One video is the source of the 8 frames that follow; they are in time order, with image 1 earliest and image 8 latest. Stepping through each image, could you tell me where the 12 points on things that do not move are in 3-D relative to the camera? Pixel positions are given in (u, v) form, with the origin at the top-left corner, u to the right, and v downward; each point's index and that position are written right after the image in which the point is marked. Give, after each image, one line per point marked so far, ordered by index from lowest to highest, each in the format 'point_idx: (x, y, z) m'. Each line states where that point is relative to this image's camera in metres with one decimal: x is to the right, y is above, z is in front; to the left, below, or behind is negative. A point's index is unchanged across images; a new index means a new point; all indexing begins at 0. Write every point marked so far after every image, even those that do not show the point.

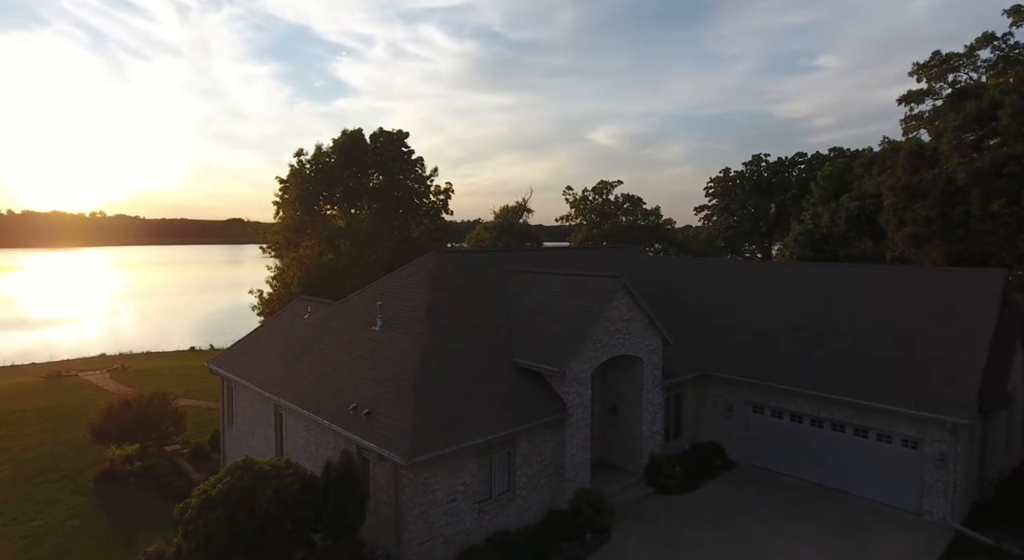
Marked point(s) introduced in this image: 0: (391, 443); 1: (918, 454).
0: (-2.3, -3.0, +12.2) m
1: (+10.1, -4.3, +16.6) m
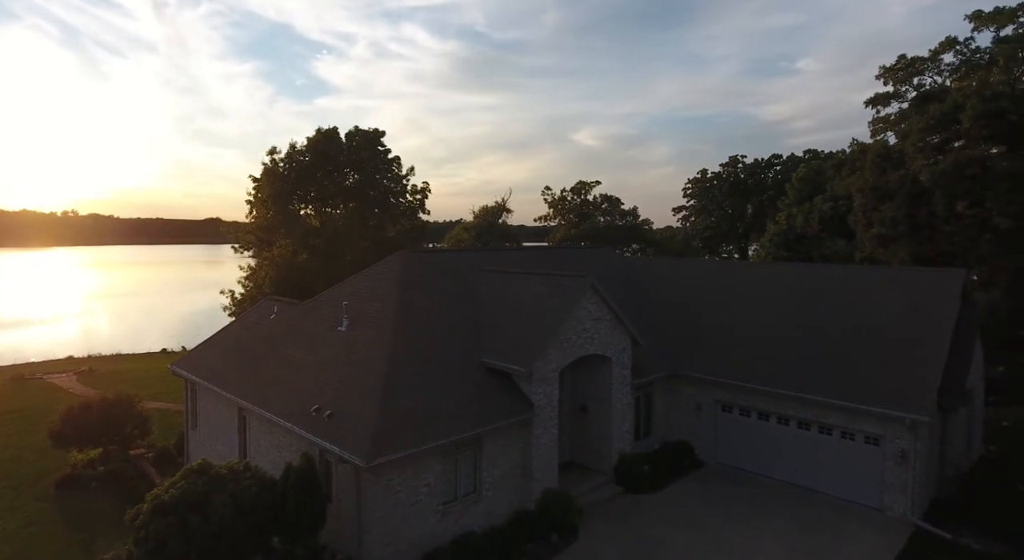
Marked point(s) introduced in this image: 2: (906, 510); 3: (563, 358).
0: (-3.0, -3.0, +12.1) m
1: (+9.3, -4.3, +16.9) m
2: (+9.6, -5.6, +16.4) m
3: (+1.2, -1.9, +15.6) m
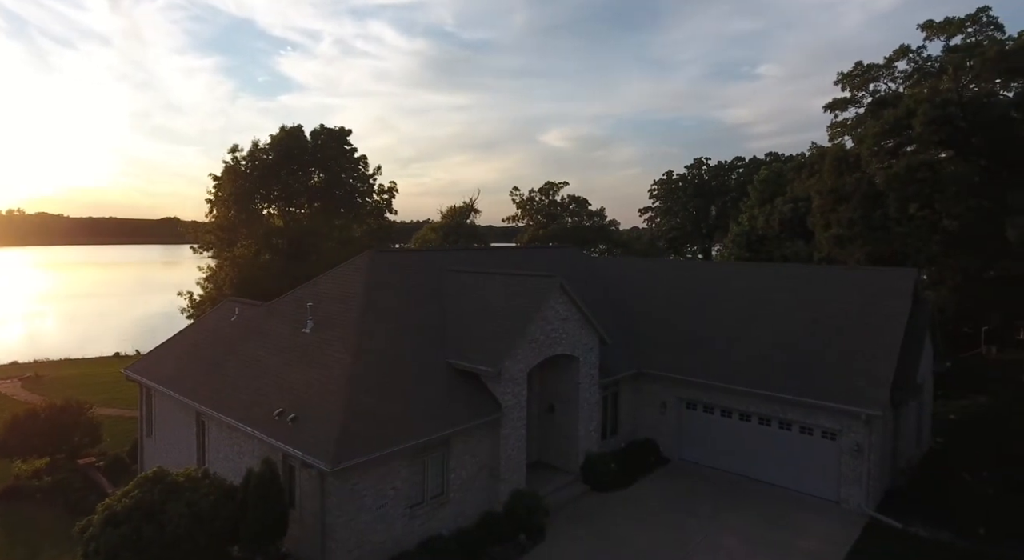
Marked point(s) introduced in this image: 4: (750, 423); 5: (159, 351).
0: (-3.5, -3.0, +11.8) m
1: (+8.4, -4.3, +17.2) m
2: (+8.8, -5.6, +16.7) m
3: (+0.4, -1.9, +15.5) m
4: (+6.8, -4.1, +18.7) m
5: (-10.1, -2.0, +18.7) m
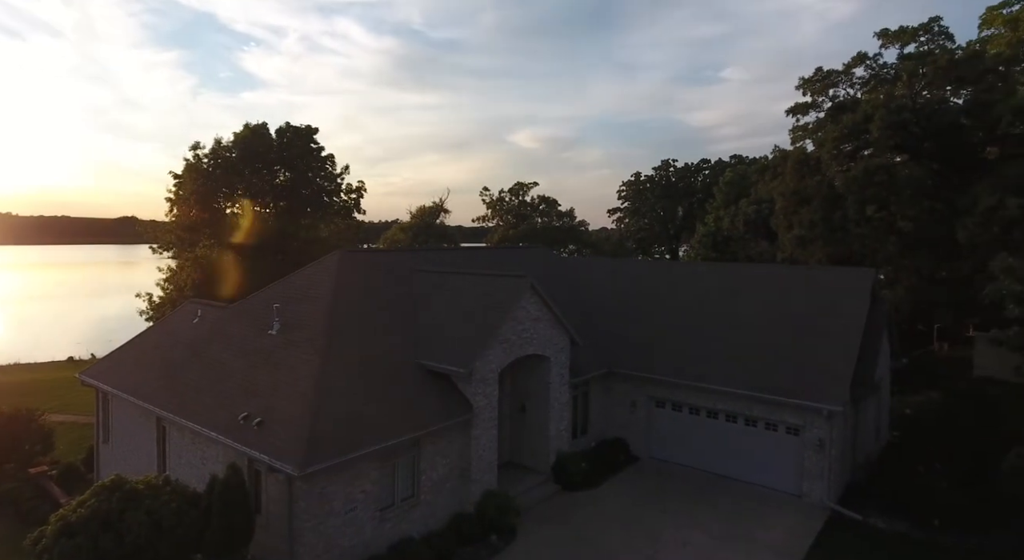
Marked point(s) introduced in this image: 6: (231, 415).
0: (-4.0, -3.0, +11.6) m
1: (+7.7, -4.3, +17.5) m
2: (+8.1, -5.6, +17.0) m
3: (-0.3, -1.9, +15.5) m
4: (+6.0, -4.1, +18.9) m
5: (-10.9, -2.1, +18.2) m
6: (-5.7, -2.7, +13.2) m
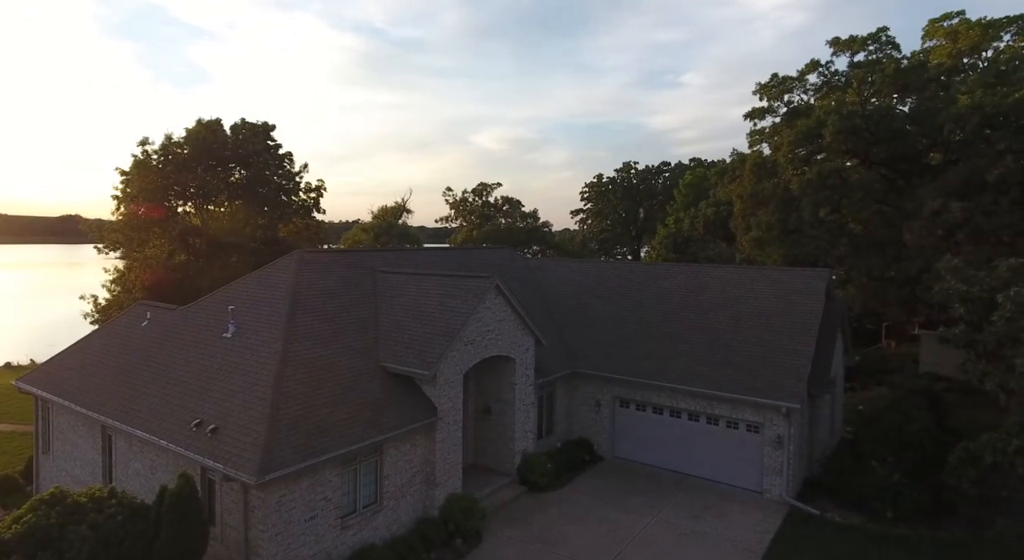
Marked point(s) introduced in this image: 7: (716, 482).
0: (-4.6, -3.0, +11.1) m
1: (+6.7, -4.3, +17.7) m
2: (+7.2, -5.6, +17.2) m
3: (-1.1, -1.9, +15.2) m
4: (+4.9, -4.1, +19.0) m
5: (-11.9, -2.1, +17.3) m
6: (-6.4, -2.8, +12.7) m
7: (+5.8, -5.7, +18.4) m
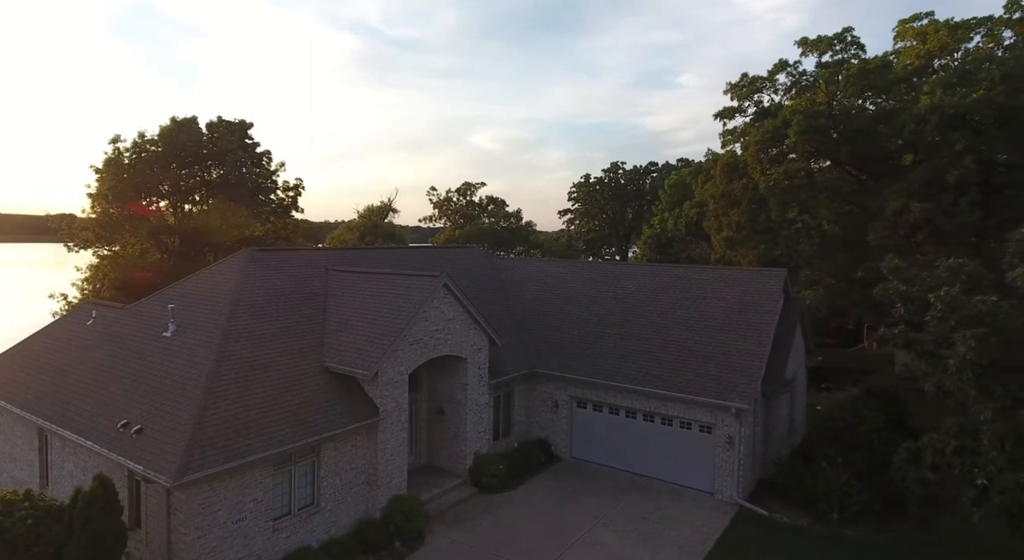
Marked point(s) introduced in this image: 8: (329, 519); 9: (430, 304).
0: (-5.8, -3.0, +10.9) m
1: (+5.4, -4.3, +17.7) m
2: (+5.9, -5.6, +17.2) m
3: (-2.3, -1.8, +15.1) m
4: (+3.6, -4.1, +19.0) m
5: (-13.1, -2.0, +17.0) m
6: (-7.6, -2.7, +12.5) m
7: (+4.4, -5.7, +18.4) m
8: (-3.7, -4.9, +13.4) m
9: (-1.9, -0.5, +15.4) m
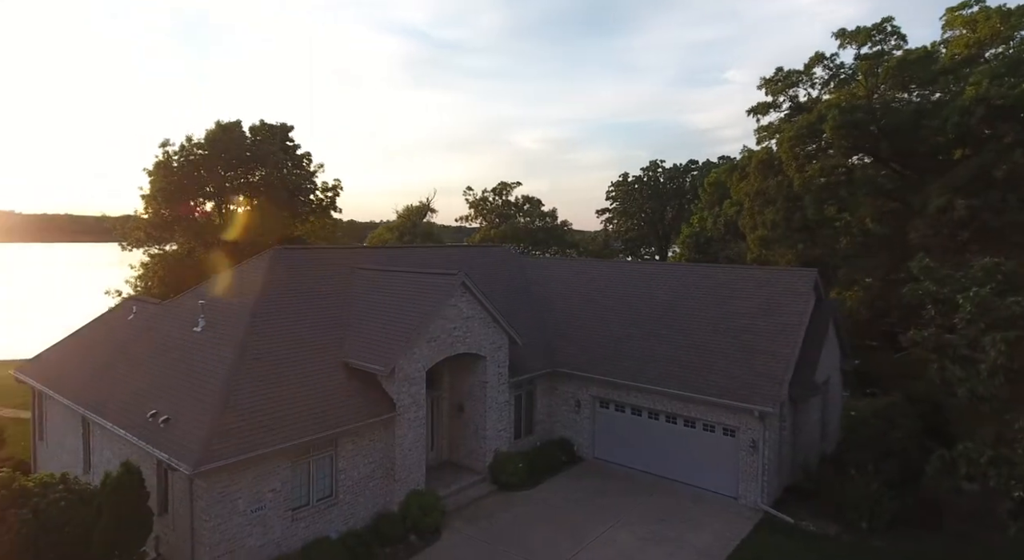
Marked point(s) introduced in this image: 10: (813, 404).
0: (-5.7, -3.0, +11.4) m
1: (+5.9, -4.3, +17.5) m
2: (+6.4, -5.6, +17.0) m
3: (-2.0, -1.8, +15.4) m
4: (+4.2, -4.1, +18.9) m
5: (-12.6, -2.0, +18.0) m
6: (-7.4, -2.7, +13.1) m
7: (+5.0, -5.7, +18.3) m
8: (-3.5, -4.9, +13.8) m
9: (-1.5, -0.5, +15.7) m
10: (+9.0, -3.7, +19.5) m
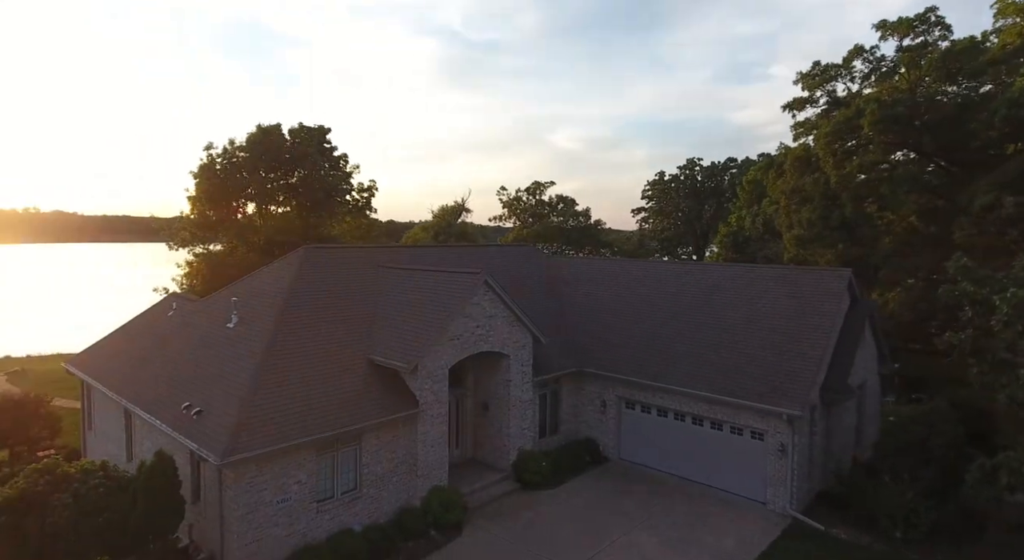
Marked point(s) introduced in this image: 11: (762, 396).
0: (-5.4, -3.0, +11.9) m
1: (+6.6, -4.3, +17.3) m
2: (+6.9, -5.6, +16.8) m
3: (-1.4, -1.8, +15.7) m
4: (+4.9, -4.1, +18.9) m
5: (-12.0, -1.9, +18.8) m
6: (-7.0, -2.6, +13.7) m
7: (+5.6, -5.7, +18.2) m
8: (-3.1, -4.8, +14.1) m
9: (-1.0, -0.5, +15.9) m
10: (+9.7, -3.7, +19.2) m
11: (+6.5, -3.0, +17.1) m
